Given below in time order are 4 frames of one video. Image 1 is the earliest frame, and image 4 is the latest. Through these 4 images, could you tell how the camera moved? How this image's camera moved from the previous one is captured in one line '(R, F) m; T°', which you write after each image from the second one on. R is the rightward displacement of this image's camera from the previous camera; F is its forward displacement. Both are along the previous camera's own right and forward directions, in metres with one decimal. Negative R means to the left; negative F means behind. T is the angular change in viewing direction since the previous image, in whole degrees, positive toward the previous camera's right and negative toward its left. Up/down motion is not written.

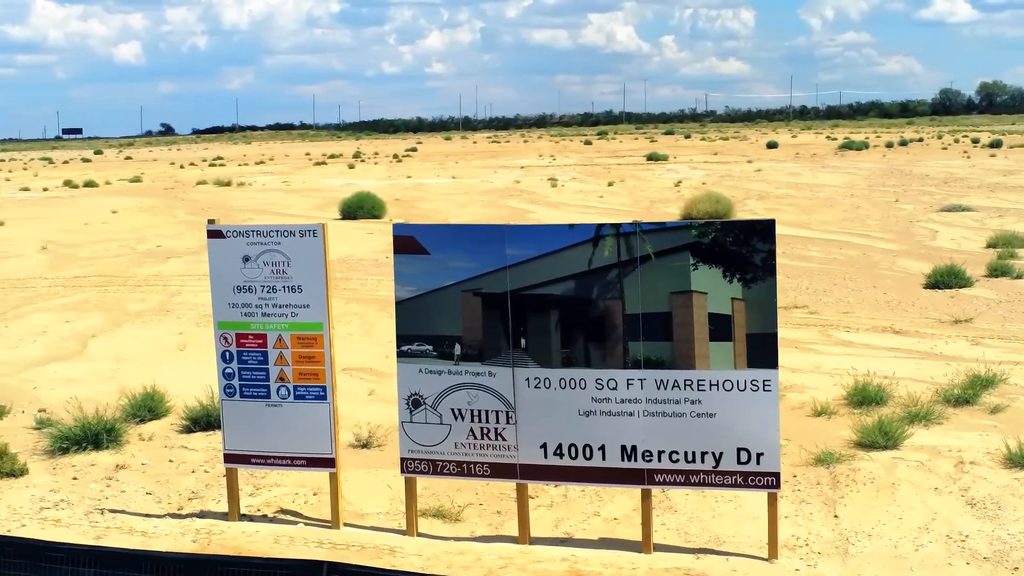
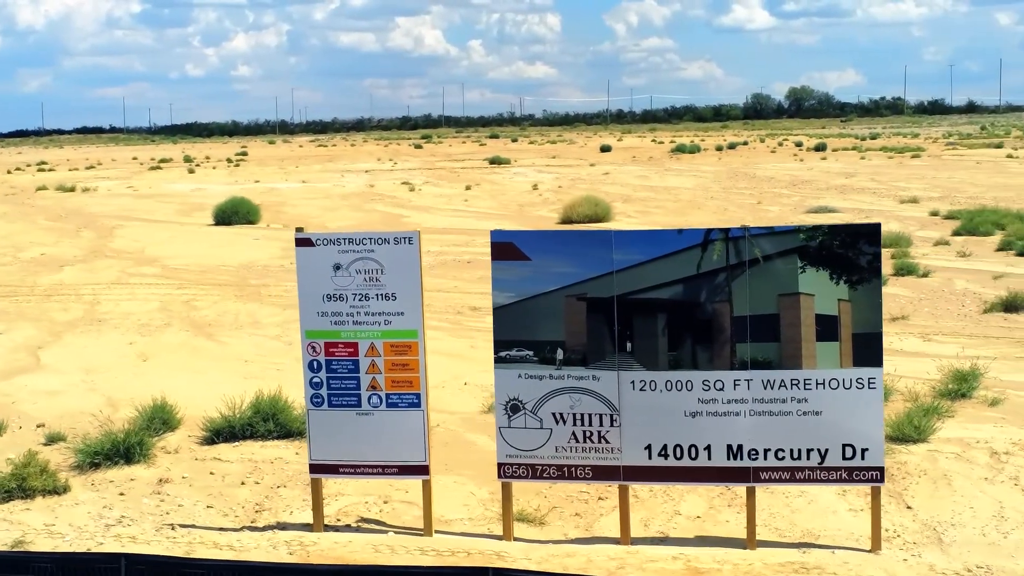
(-1.7, 0.0) m; +7°
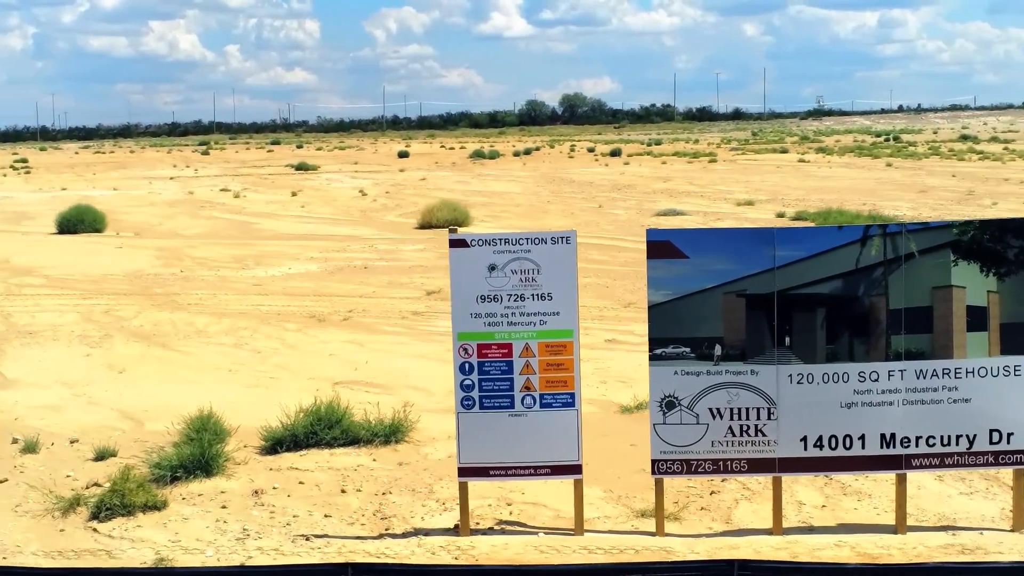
(-2.3, +0.2) m; +9°
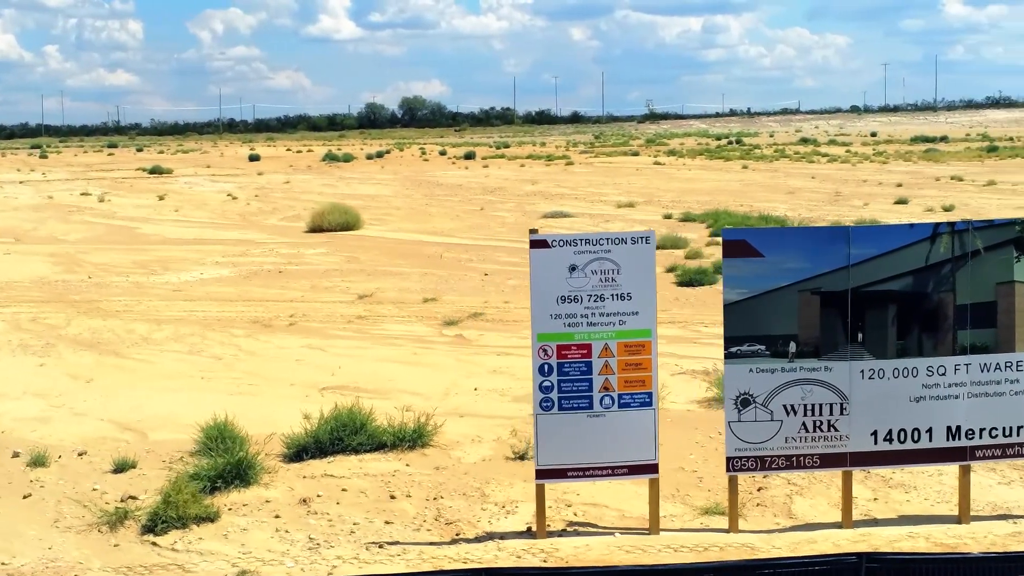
(-1.5, +0.1) m; +6°
